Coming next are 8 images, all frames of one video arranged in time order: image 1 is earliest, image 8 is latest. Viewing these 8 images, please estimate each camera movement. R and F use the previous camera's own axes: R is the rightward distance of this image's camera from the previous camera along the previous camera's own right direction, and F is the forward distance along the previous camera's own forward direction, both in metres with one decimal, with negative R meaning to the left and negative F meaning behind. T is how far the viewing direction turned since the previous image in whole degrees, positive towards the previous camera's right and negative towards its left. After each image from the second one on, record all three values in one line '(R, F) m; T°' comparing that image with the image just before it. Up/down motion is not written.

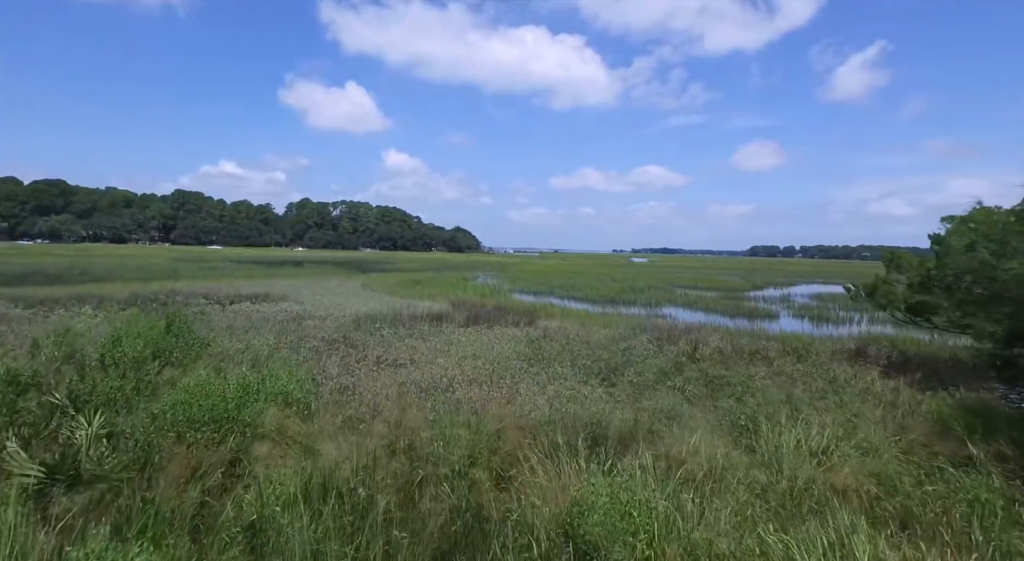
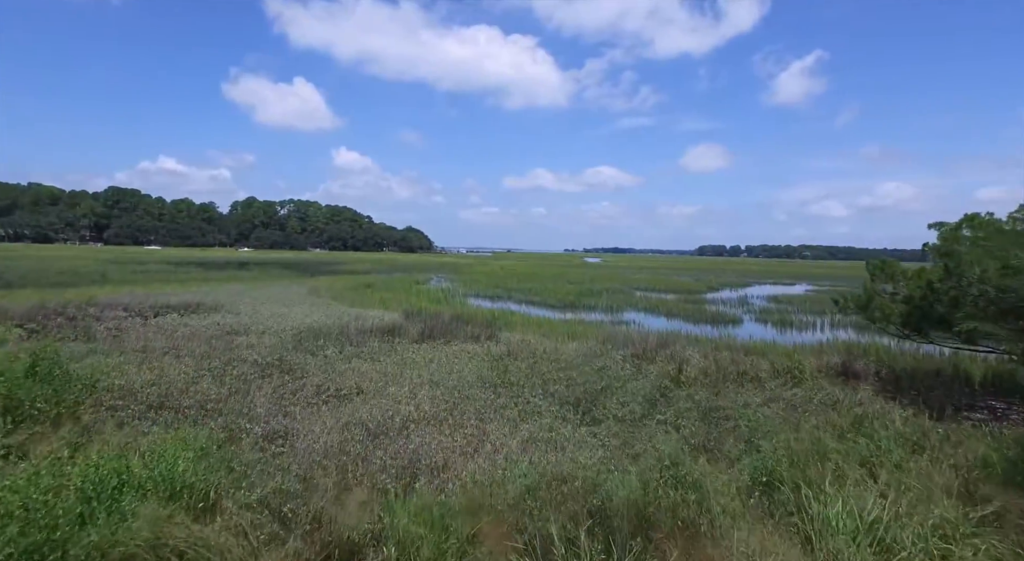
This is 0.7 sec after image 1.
(-0.1, +0.9) m; +5°
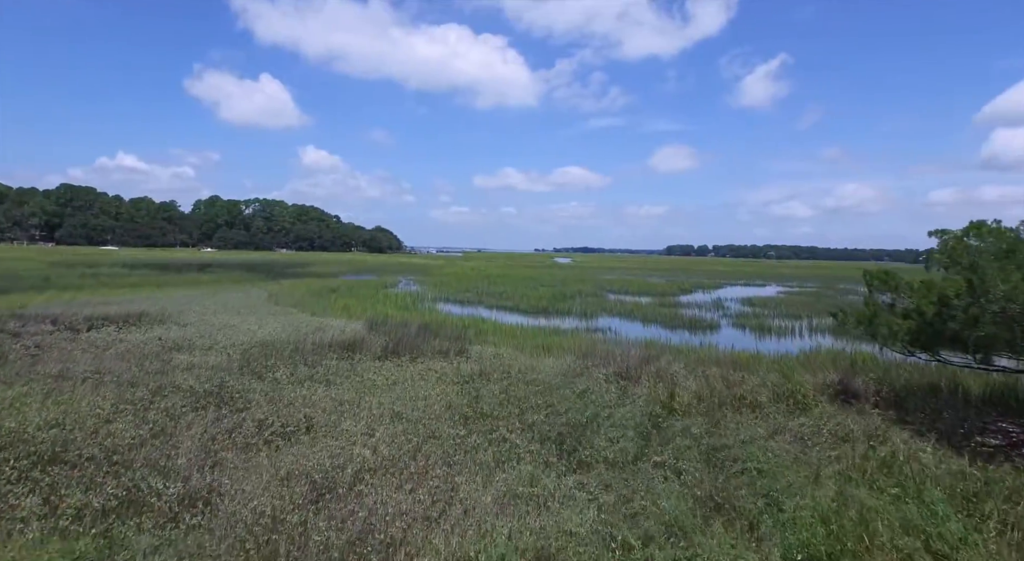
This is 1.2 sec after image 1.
(0.0, +0.7) m; +3°
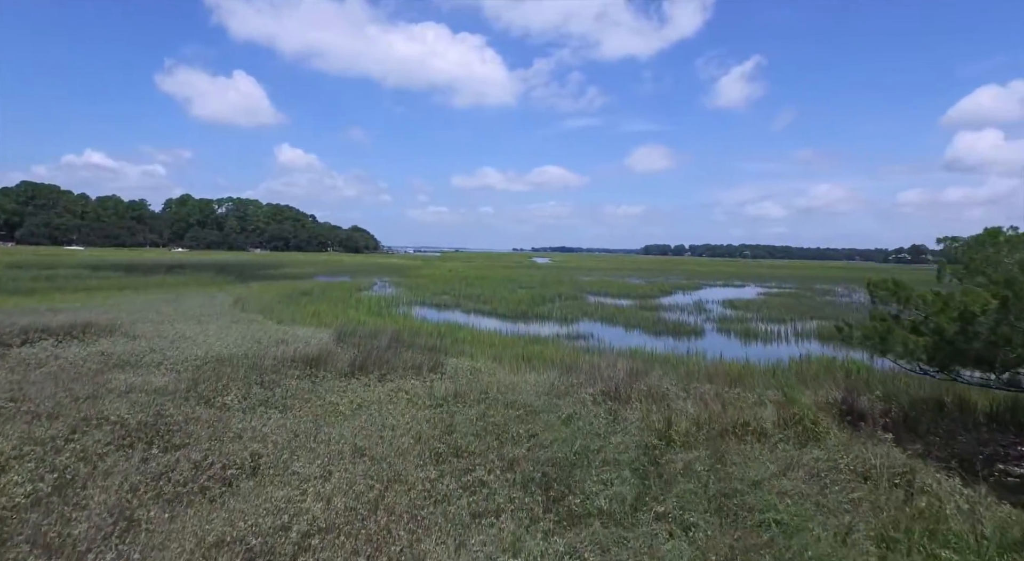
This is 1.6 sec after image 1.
(0.0, +0.7) m; +2°
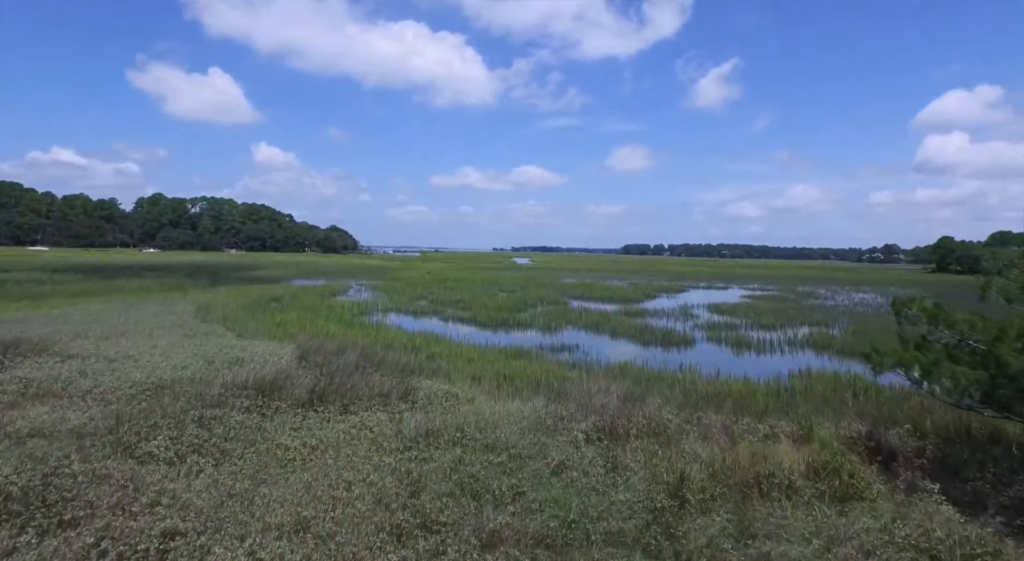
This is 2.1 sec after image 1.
(0.0, +0.9) m; +2°
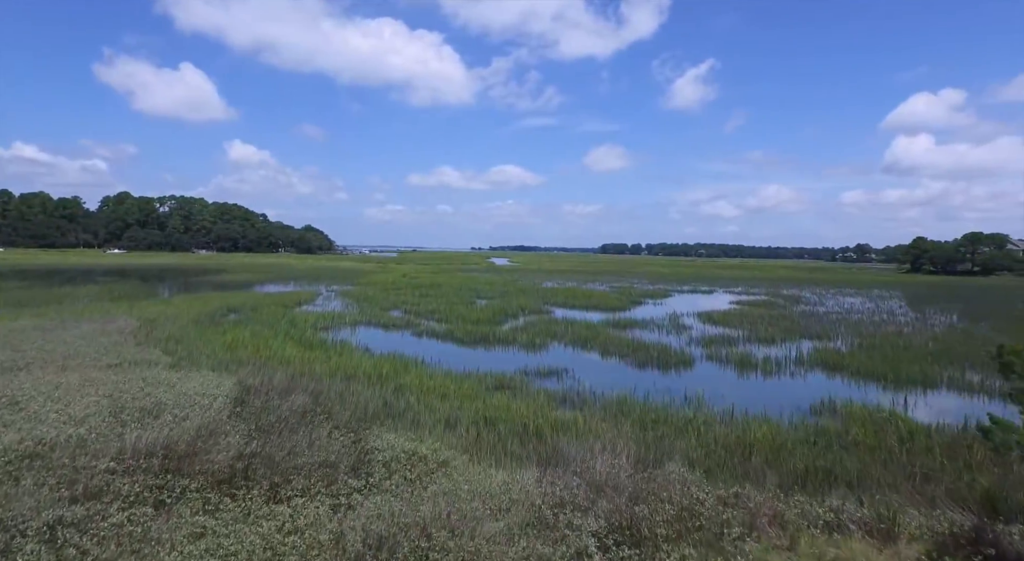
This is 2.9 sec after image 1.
(0.0, +1.6) m; +2°
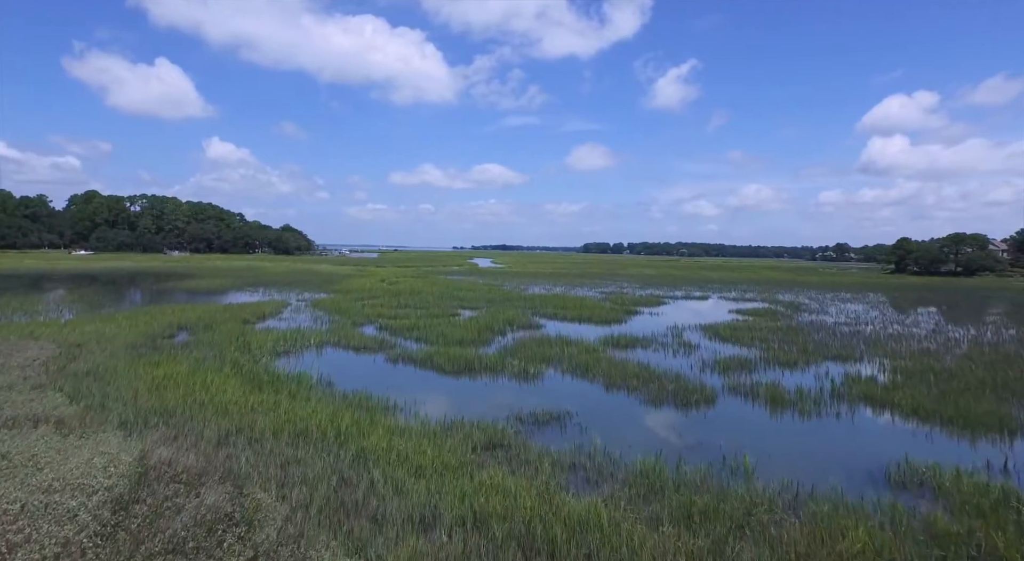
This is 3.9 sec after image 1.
(-0.2, +2.3) m; +2°
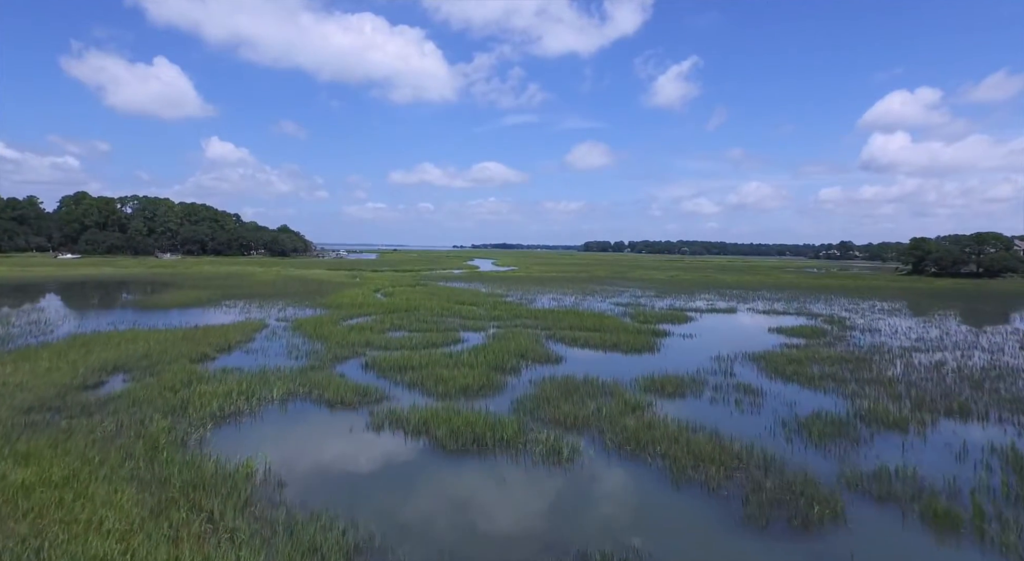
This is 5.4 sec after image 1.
(-0.5, +3.9) m; 0°
